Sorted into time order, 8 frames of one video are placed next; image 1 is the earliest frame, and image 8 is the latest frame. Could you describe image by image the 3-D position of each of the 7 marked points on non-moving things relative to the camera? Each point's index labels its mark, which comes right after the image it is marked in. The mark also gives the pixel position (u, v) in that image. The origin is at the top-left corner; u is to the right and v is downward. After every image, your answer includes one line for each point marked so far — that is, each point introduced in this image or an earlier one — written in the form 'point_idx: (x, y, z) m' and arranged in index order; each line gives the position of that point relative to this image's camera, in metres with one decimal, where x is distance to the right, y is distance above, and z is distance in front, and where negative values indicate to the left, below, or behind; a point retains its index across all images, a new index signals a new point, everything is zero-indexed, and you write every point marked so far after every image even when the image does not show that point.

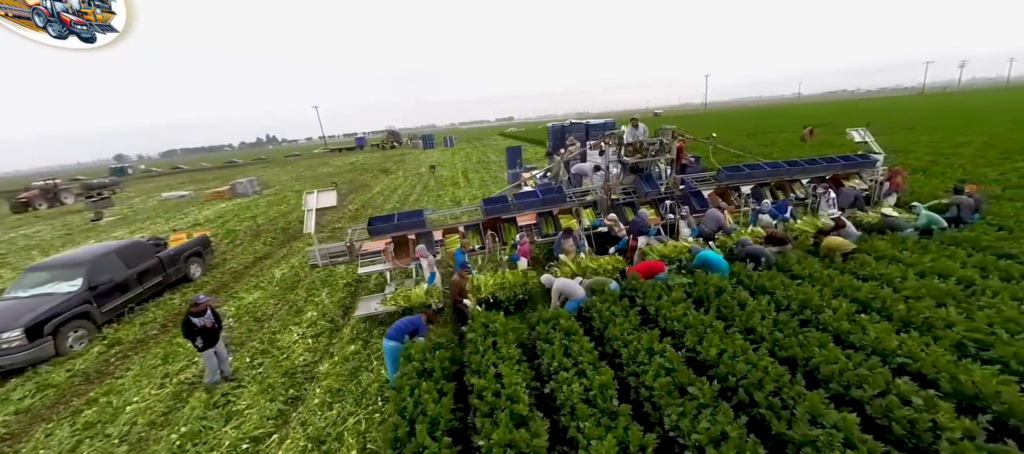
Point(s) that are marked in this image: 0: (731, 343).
0: (+2.6, -1.4, +4.8) m
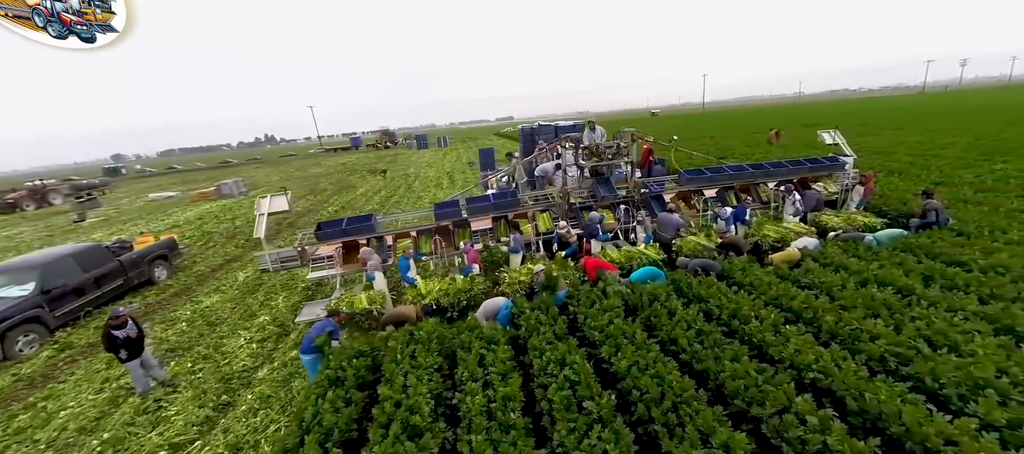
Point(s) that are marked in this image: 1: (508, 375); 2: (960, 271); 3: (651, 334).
0: (+1.5, -1.6, +4.7) m
1: (-0.2, -1.8, +4.8) m
2: (+7.2, -0.7, +6.1) m
3: (+1.8, -1.5, +5.4) m
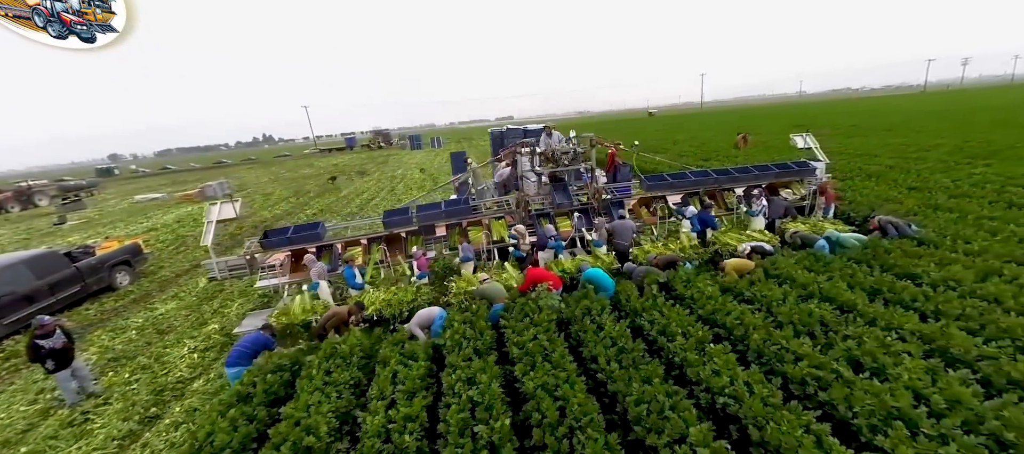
0: (+0.5, -1.7, +4.5) m
1: (-1.3, -2.0, +4.7) m
2: (+6.2, -0.9, +5.9) m
3: (+0.7, -1.7, +5.3) m
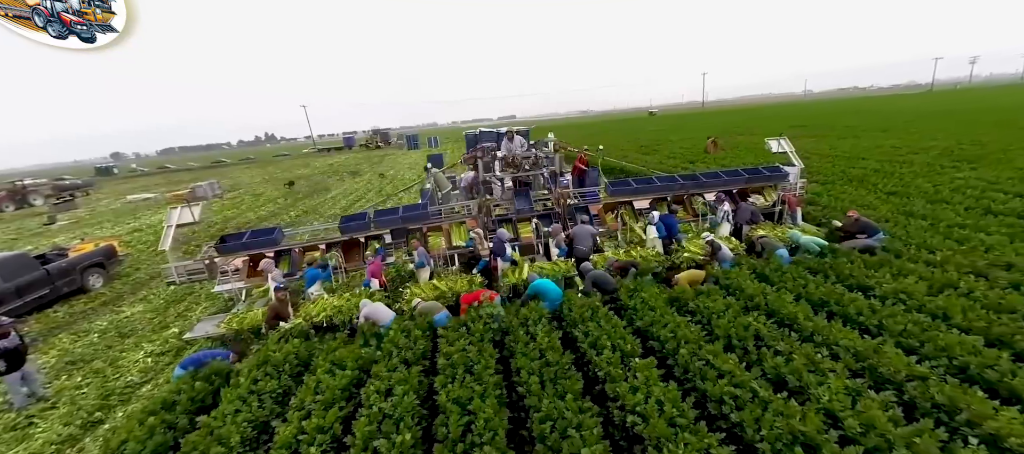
0: (-0.5, -1.9, +4.5) m
1: (-2.2, -2.1, +4.7) m
2: (+5.2, -1.1, +5.7) m
3: (-0.2, -1.8, +5.2) m
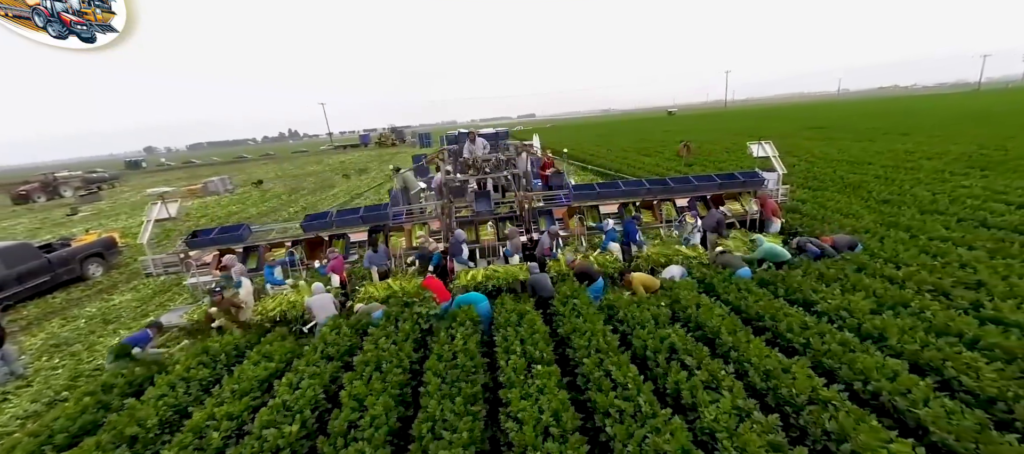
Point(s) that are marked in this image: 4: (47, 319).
0: (-1.7, -1.9, +4.6) m
1: (-3.4, -2.1, +4.9) m
2: (+4.1, -1.2, +5.5) m
3: (-1.4, -1.9, +5.3) m
4: (-10.4, -2.1, +8.5) m
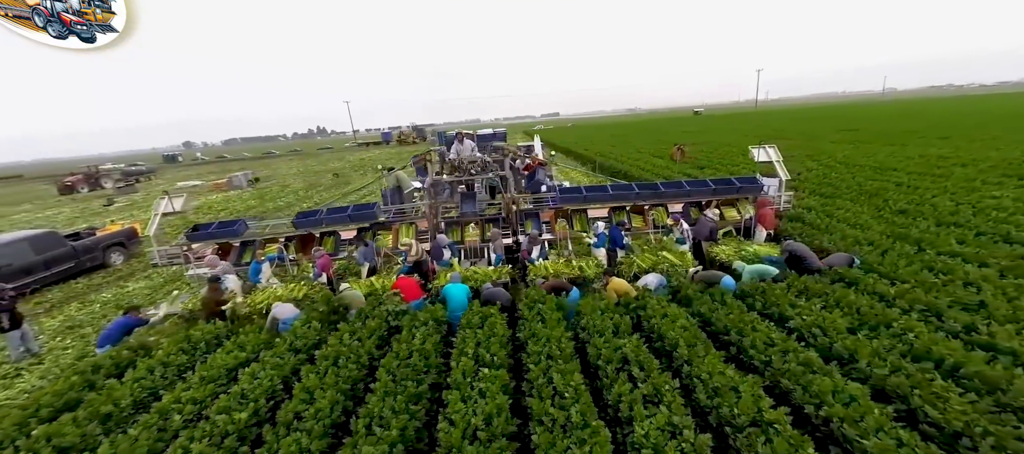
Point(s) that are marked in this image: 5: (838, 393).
0: (-2.3, -2.0, +4.7) m
1: (-4.0, -2.1, +5.1) m
2: (+3.5, -1.4, +5.2) m
3: (-2.0, -1.9, +5.4) m
4: (-10.8, -1.8, +9.2) m
5: (+3.4, -1.8, +4.0) m
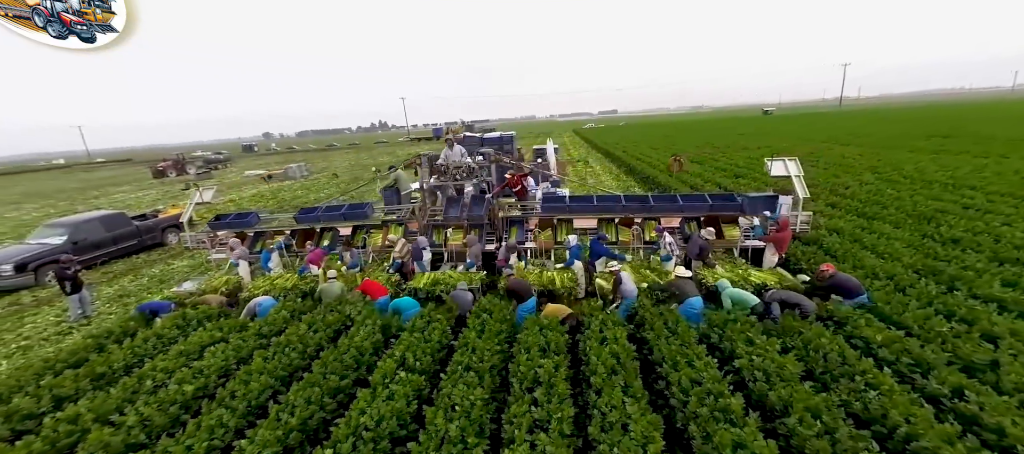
0: (-3.4, -2.0, +5.2) m
1: (-5.0, -2.0, +5.9) m
2: (+2.5, -1.8, +4.8) m
3: (-3.0, -2.0, +5.8) m
4: (-11.1, -1.4, +10.9) m
5: (+2.2, -2.1, +3.6) m
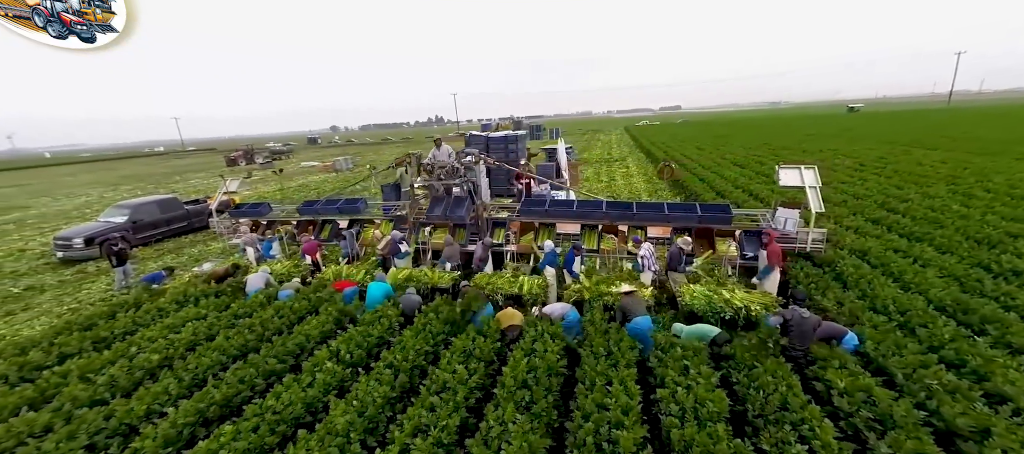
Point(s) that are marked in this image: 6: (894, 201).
0: (-4.4, -1.9, +5.7) m
1: (-6.0, -1.8, +6.6) m
2: (+1.3, -1.9, +4.5) m
3: (-3.9, -1.8, +6.3) m
4: (-11.1, -0.8, +12.5) m
5: (+0.8, -2.3, +3.3) m
6: (+11.1, +0.8, +11.0) m
